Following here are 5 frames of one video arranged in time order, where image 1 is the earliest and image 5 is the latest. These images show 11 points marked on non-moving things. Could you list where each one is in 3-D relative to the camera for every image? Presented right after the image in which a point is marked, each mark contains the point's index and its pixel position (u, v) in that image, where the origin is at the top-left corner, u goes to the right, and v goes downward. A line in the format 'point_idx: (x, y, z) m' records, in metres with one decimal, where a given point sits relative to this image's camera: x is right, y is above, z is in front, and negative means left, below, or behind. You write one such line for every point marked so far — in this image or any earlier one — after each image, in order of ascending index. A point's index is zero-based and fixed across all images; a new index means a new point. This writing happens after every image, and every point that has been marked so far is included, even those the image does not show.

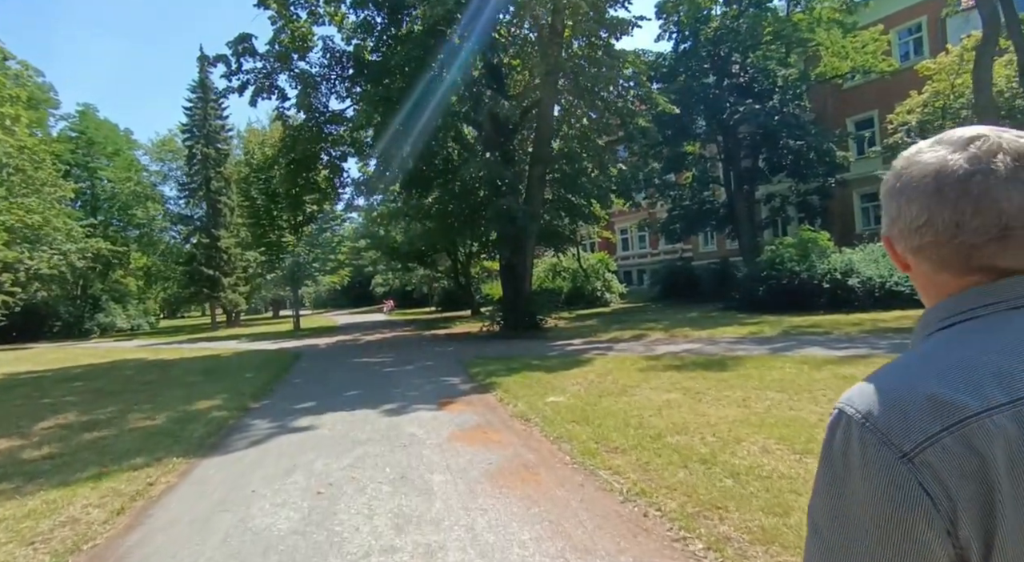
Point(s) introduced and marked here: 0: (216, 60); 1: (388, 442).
0: (-10.0, +7.5, +18.1) m
1: (-1.6, -2.0, +6.8) m
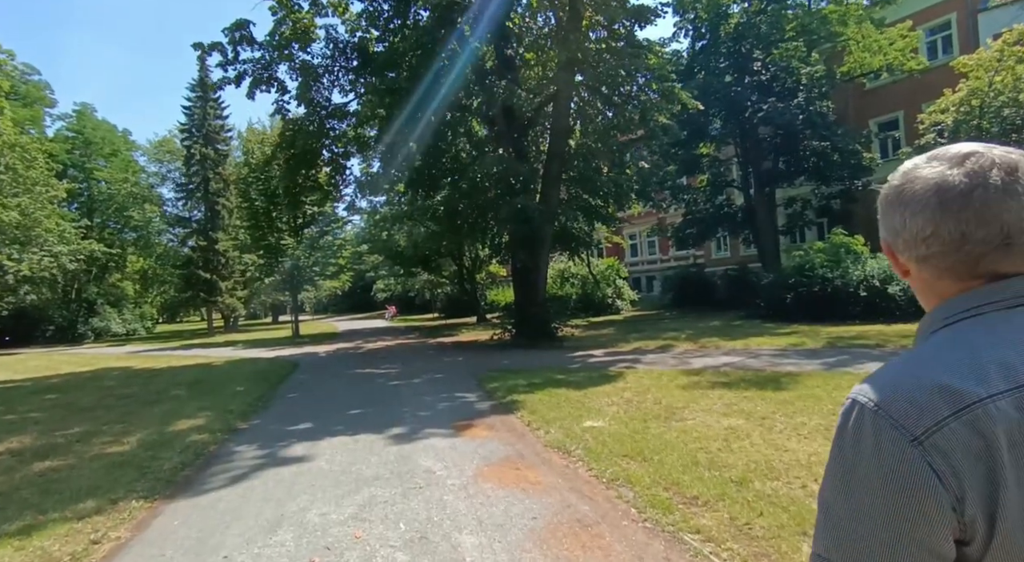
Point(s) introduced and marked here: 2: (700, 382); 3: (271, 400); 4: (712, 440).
0: (-9.5, +7.3, +17.0) m
1: (-1.1, -2.0, +5.5) m
2: (+3.3, -1.8, +9.5) m
3: (-4.8, -2.4, +10.6) m
4: (+2.3, -1.8, +6.1) m
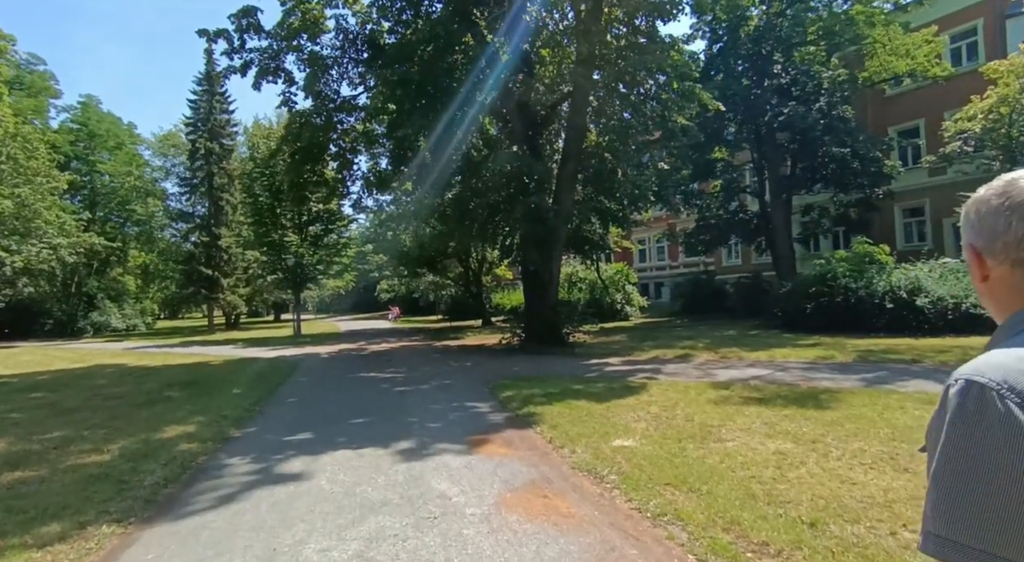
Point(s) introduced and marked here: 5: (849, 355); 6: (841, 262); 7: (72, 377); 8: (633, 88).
0: (-9.0, +7.5, +16.4) m
1: (-0.9, -2.0, +4.8) m
2: (+3.6, -1.9, +8.8) m
3: (-4.5, -2.3, +10.0) m
4: (+2.5, -1.9, +5.4) m
5: (+7.9, -1.7, +12.6) m
6: (+11.5, +0.6, +18.7) m
7: (-11.7, -2.5, +14.2) m
8: (+3.8, +6.1, +17.0) m
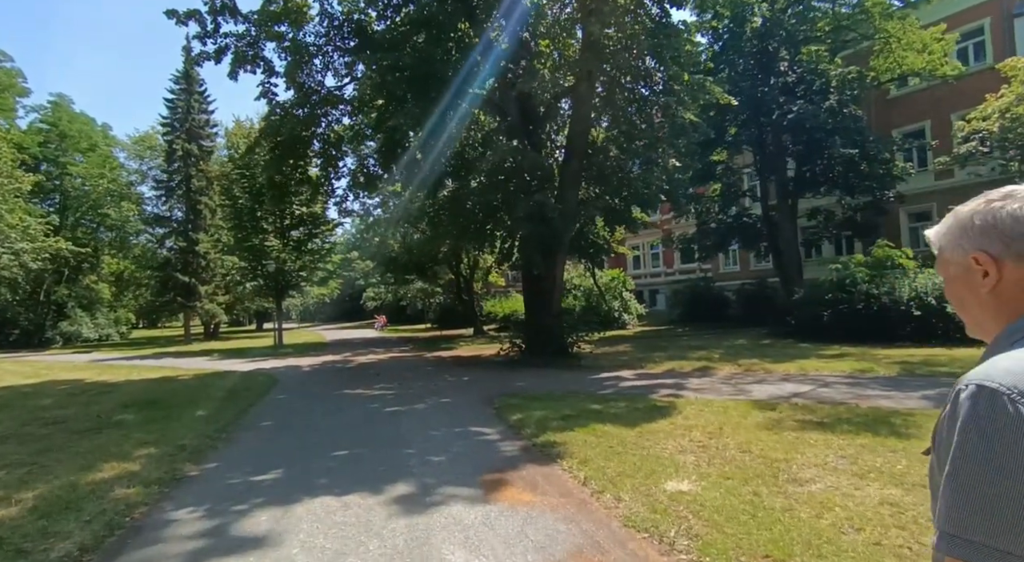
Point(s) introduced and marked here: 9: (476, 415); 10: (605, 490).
0: (-9.0, +7.3, +14.9) m
1: (-0.6, -2.0, +3.4) m
2: (+3.8, -1.9, +7.5) m
3: (-4.3, -2.4, +8.5) m
4: (+2.8, -1.9, +4.1) m
5: (+8.0, -1.8, +11.4) m
6: (+11.4, +0.5, +17.6) m
7: (-11.6, -2.7, +12.6) m
8: (+3.8, +5.9, +15.8) m
9: (-0.6, -2.2, +9.0) m
10: (+0.9, -2.0, +5.2) m
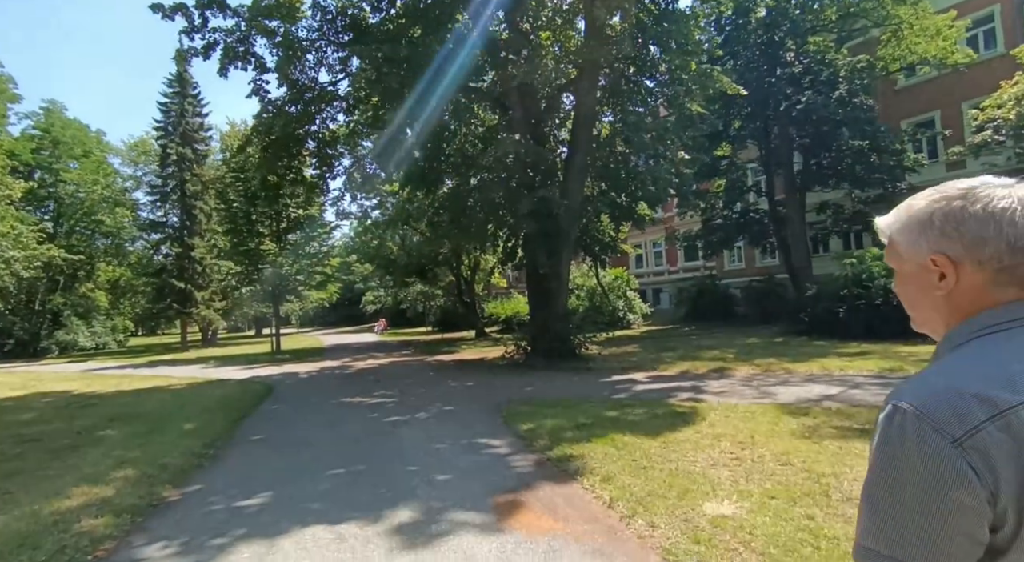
0: (-9.0, +7.2, +14.3) m
1: (-0.4, -2.0, +2.8) m
2: (+3.9, -1.9, +6.9) m
3: (-4.2, -2.4, +7.8) m
4: (+3.0, -1.8, +3.5) m
5: (+8.1, -1.7, +10.8) m
6: (+11.5, +0.6, +17.0) m
7: (-11.4, -2.8, +11.9) m
8: (+3.8, +6.0, +15.2) m
9: (-0.4, -2.2, +8.3) m
10: (+1.1, -2.0, +4.6) m
